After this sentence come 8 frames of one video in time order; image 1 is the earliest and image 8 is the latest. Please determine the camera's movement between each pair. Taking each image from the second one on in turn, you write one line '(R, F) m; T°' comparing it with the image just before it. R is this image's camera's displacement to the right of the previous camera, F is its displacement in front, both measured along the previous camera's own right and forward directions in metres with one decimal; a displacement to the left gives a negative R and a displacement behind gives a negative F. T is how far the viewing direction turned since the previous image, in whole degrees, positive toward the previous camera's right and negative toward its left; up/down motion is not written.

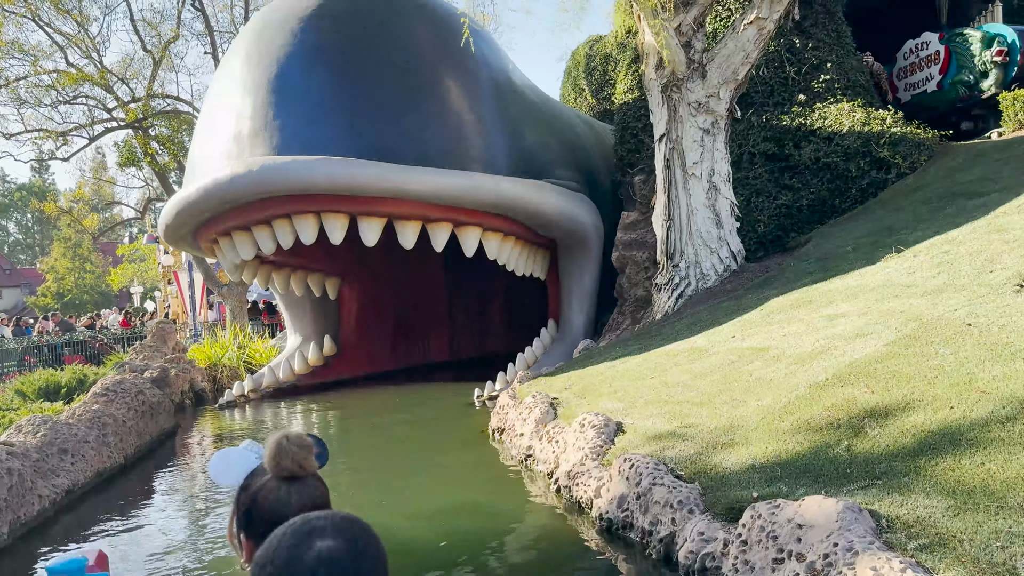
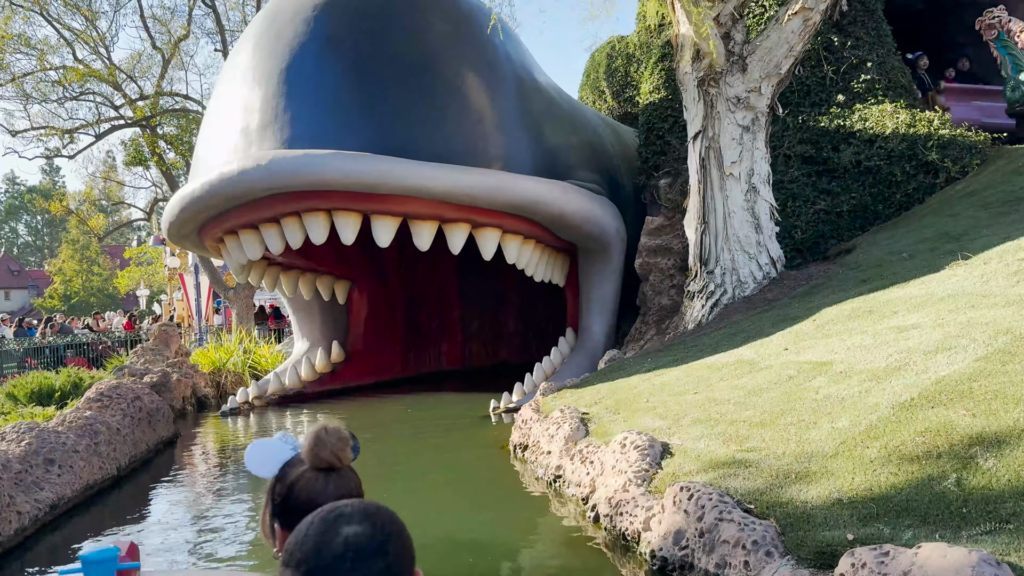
(-0.1, +0.4) m; 0°
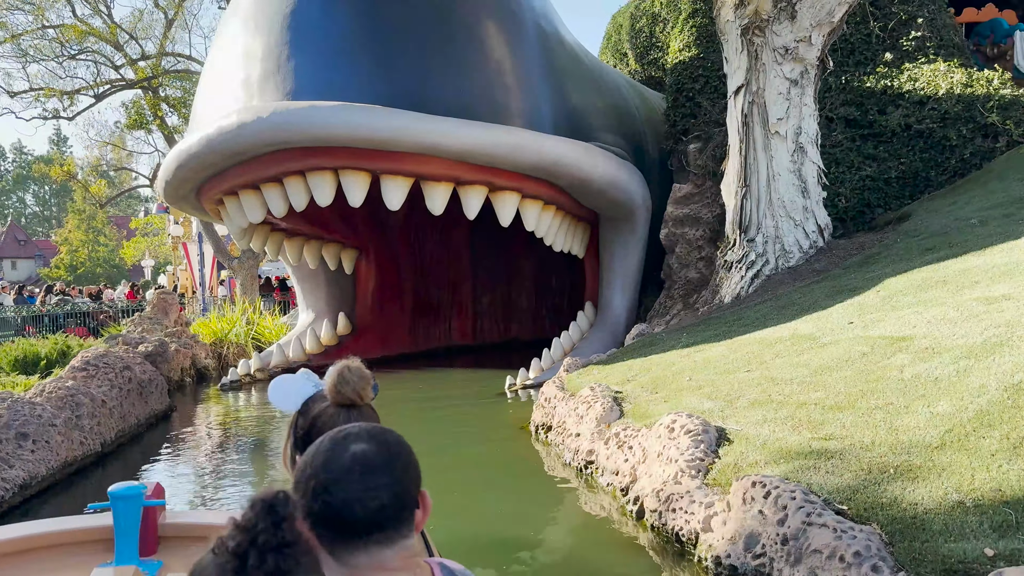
(-0.1, +0.4) m; -1°
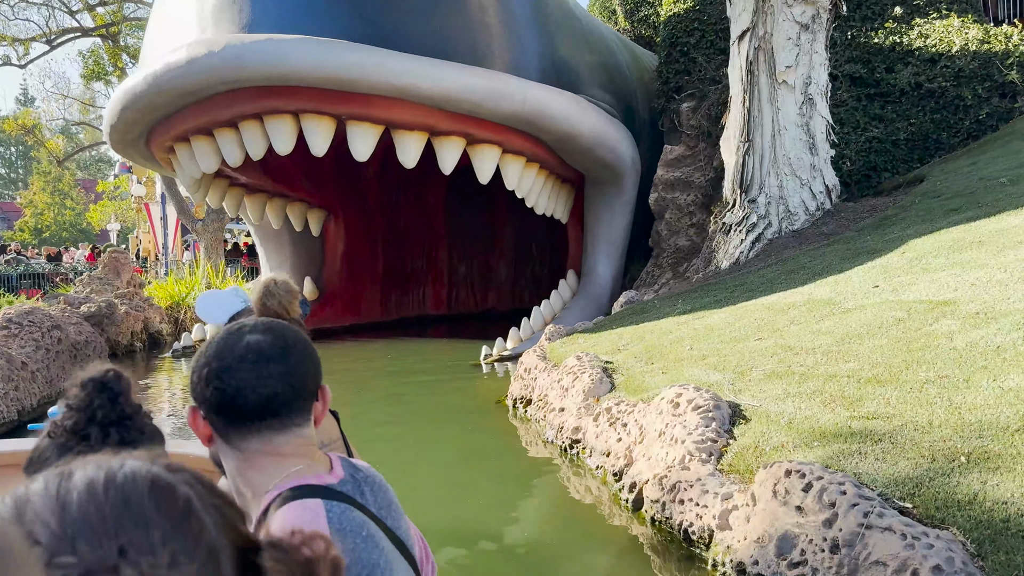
(0.0, +0.4) m; +2°
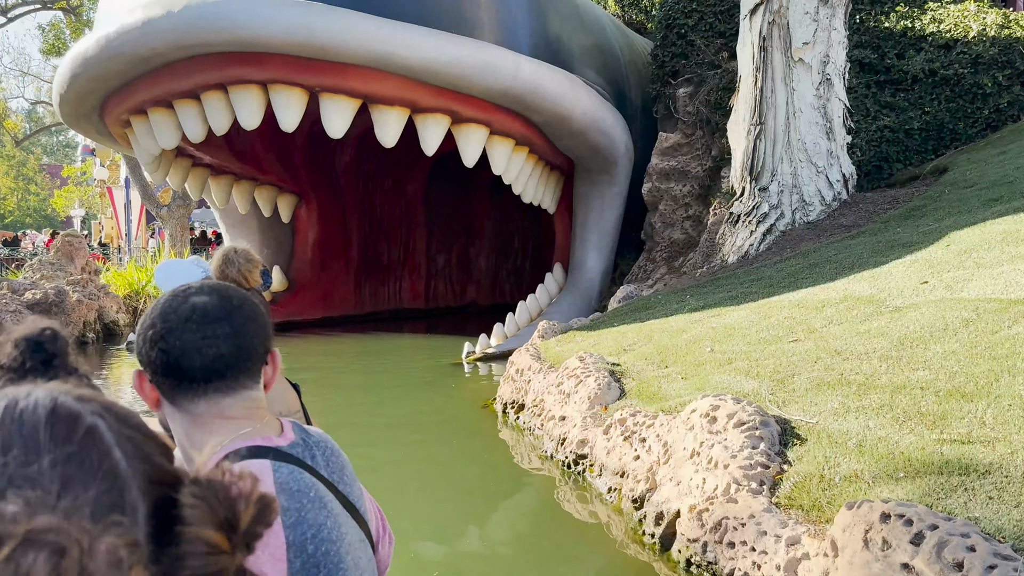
(-0.1, +0.4) m; +2°
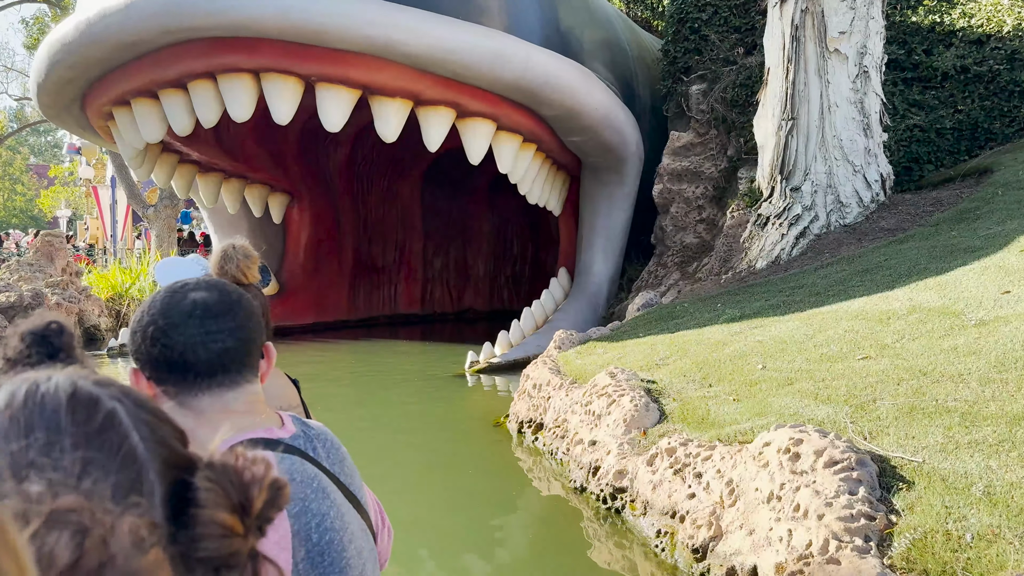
(-0.1, +0.3) m; +1°
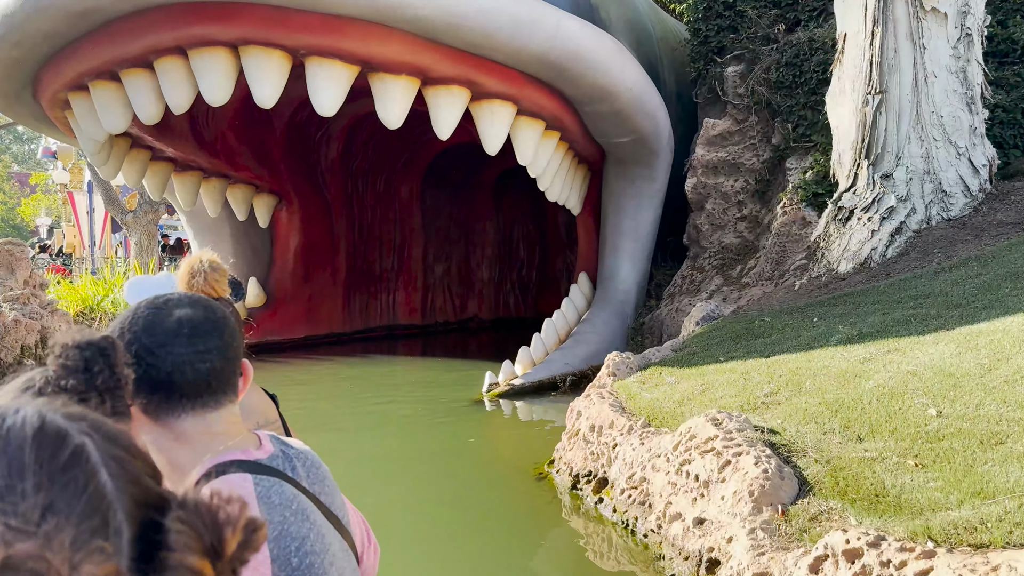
(-0.2, +0.6) m; +1°
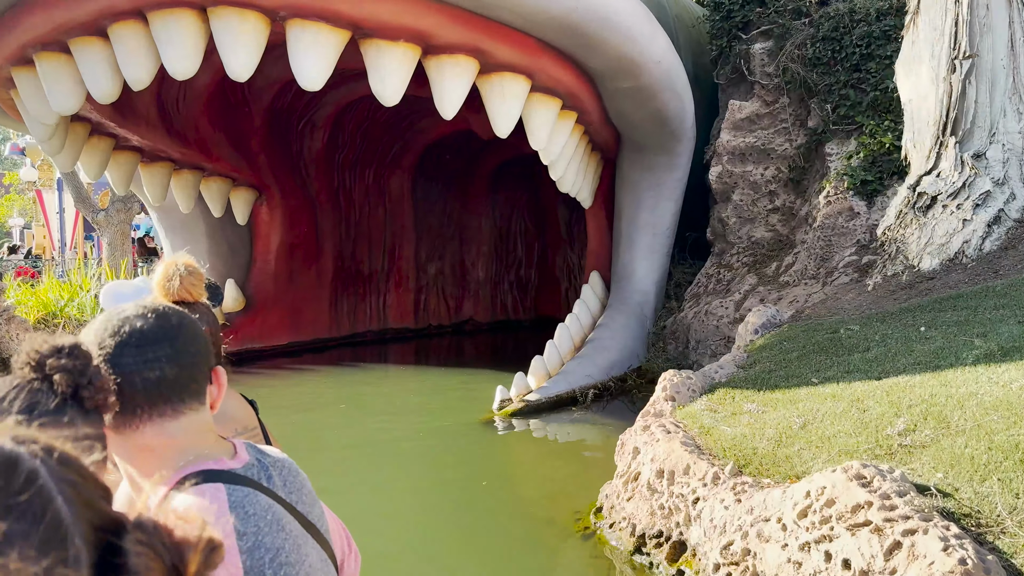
(-0.1, +0.5) m; +1°
